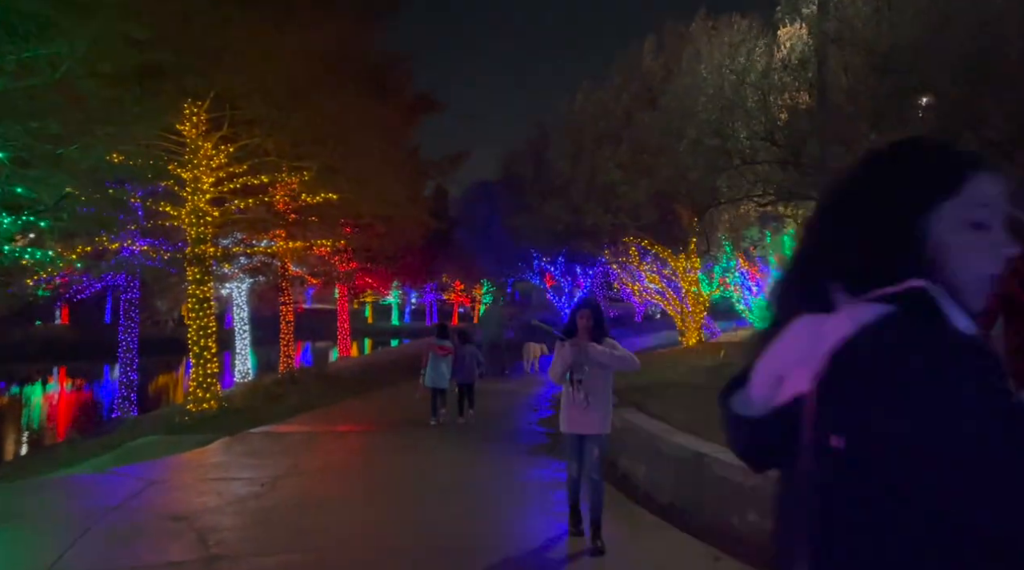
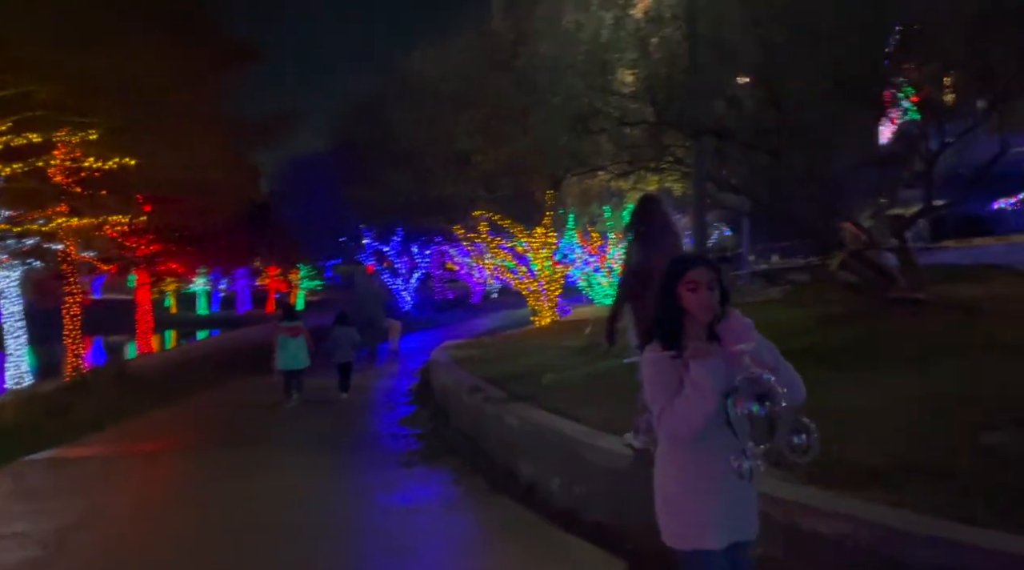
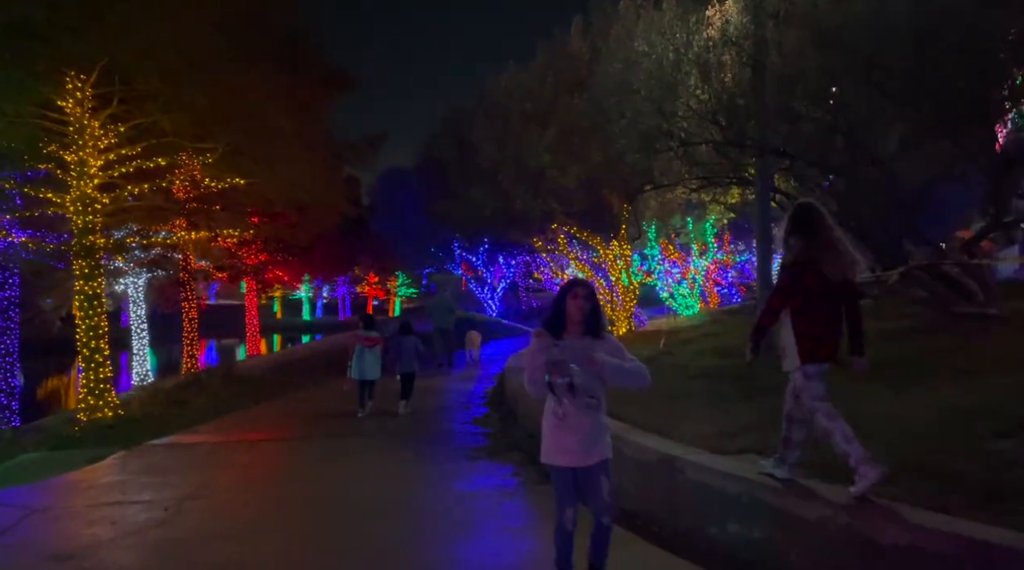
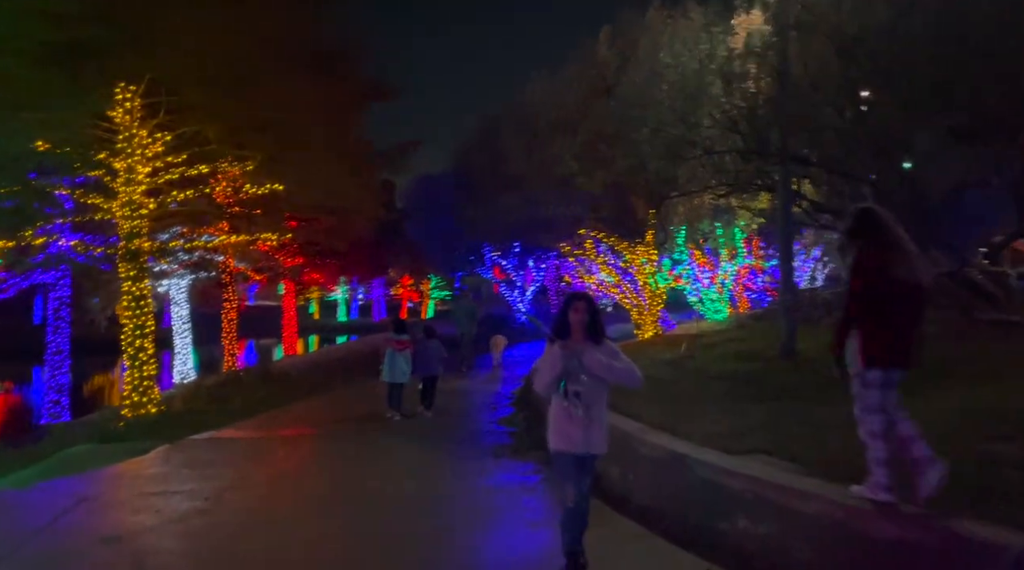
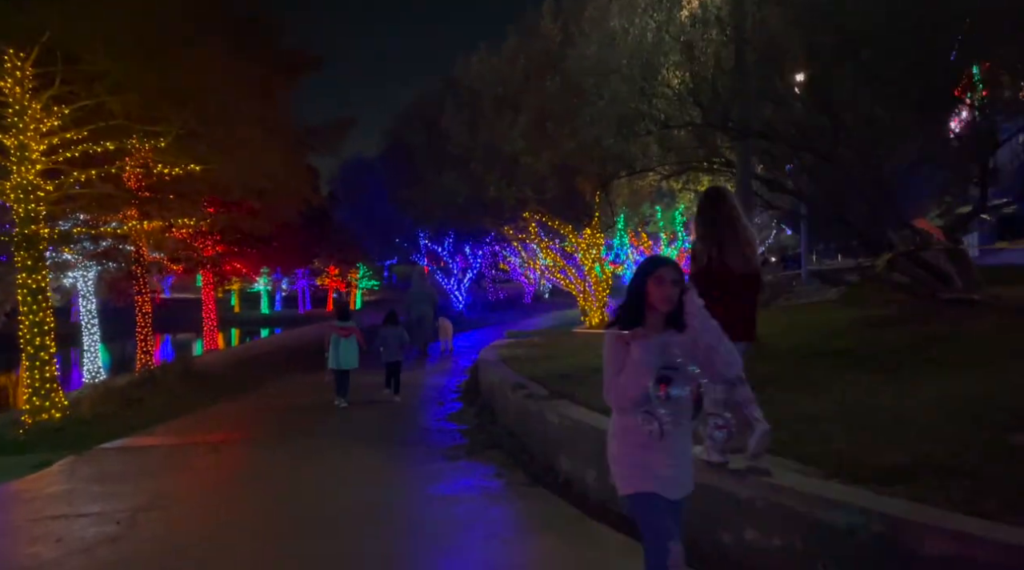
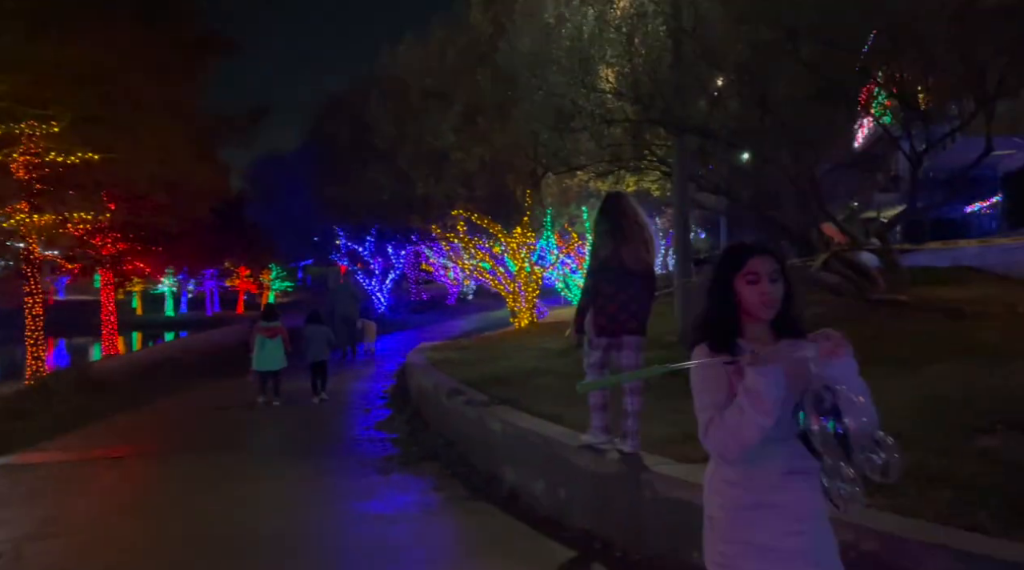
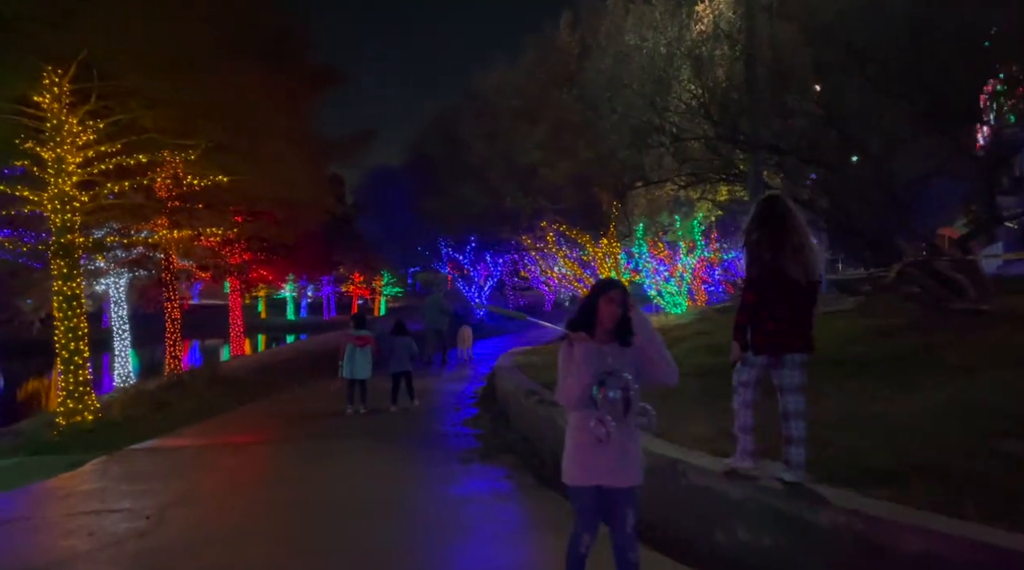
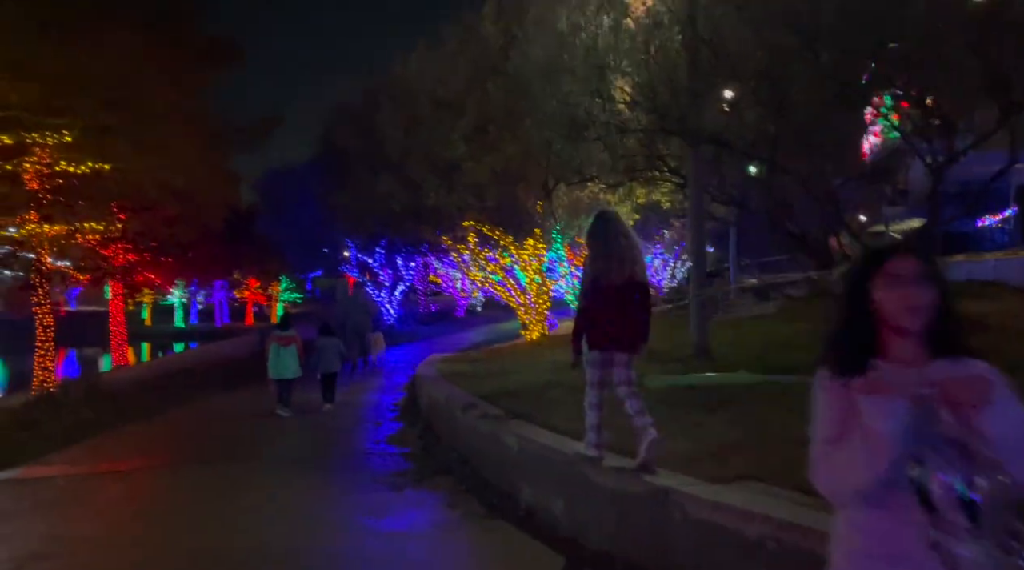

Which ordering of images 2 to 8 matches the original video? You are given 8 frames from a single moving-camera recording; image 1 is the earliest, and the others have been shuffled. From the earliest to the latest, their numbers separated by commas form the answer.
4, 3, 7, 5, 2, 6, 8
